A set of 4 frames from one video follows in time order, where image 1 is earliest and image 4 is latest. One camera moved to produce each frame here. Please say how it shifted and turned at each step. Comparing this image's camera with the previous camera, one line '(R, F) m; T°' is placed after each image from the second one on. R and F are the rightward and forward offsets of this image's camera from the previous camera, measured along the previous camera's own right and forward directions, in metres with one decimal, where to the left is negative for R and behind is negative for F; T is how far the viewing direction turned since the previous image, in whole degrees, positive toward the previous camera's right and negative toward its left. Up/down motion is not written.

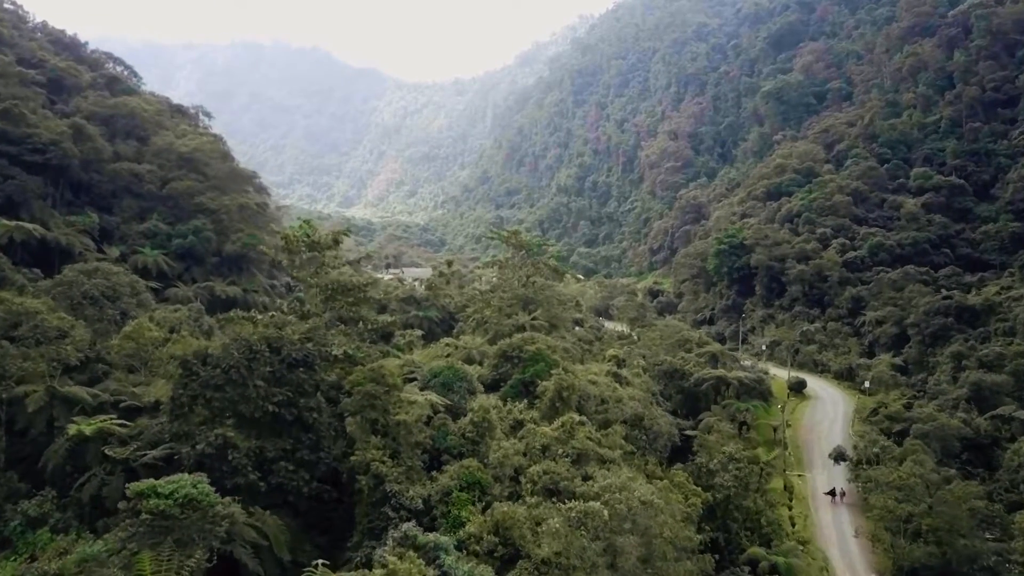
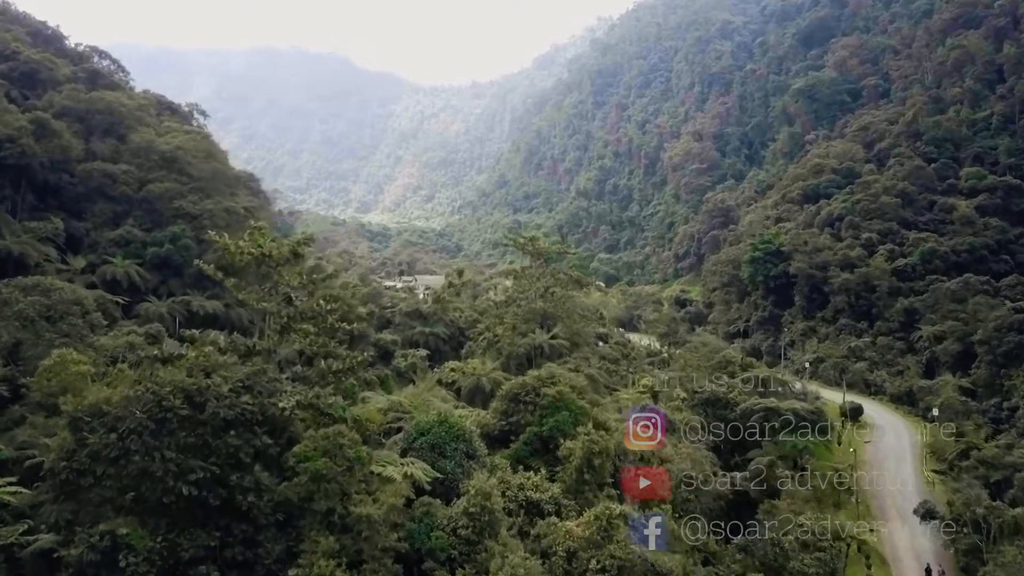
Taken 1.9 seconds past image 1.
(+0.1, +3.2) m; -1°
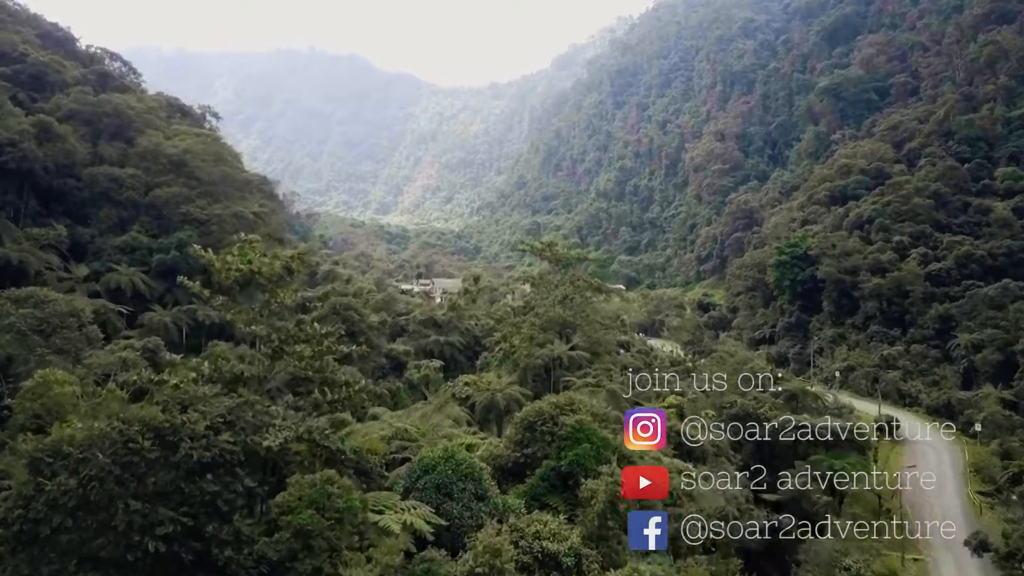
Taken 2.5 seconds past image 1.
(0.0, +1.0) m; -1°
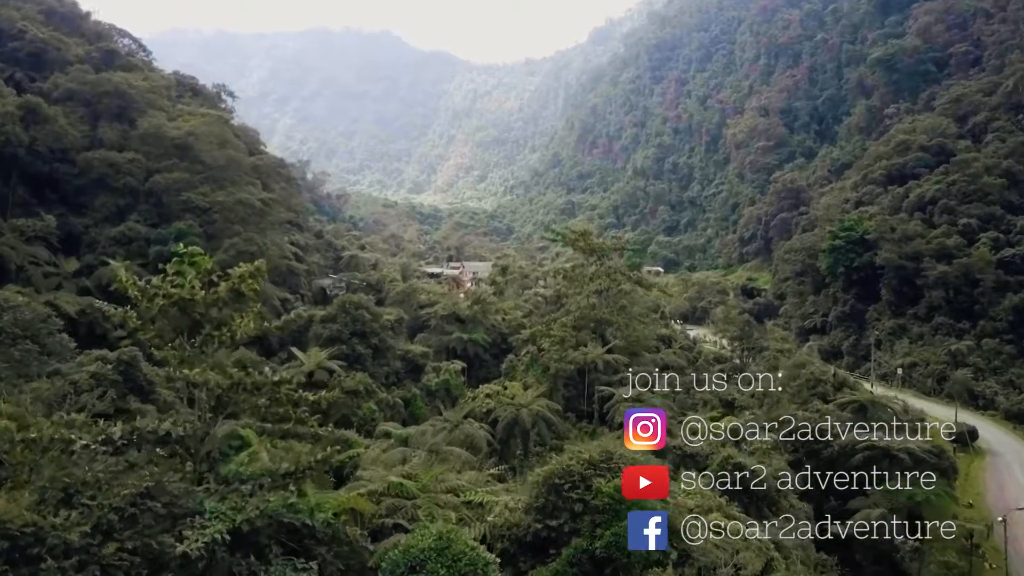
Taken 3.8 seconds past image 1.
(+0.1, +2.3) m; -2°
